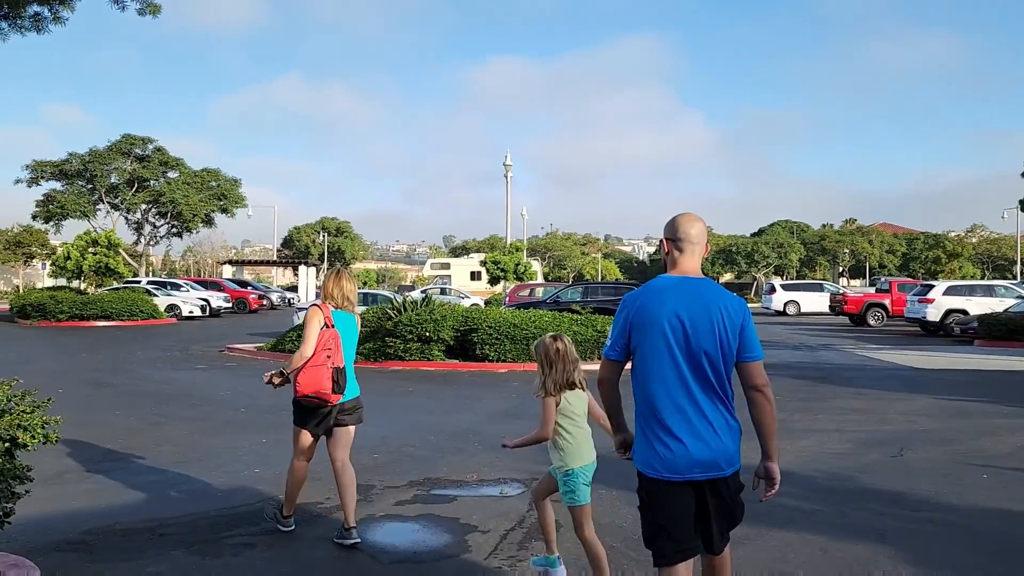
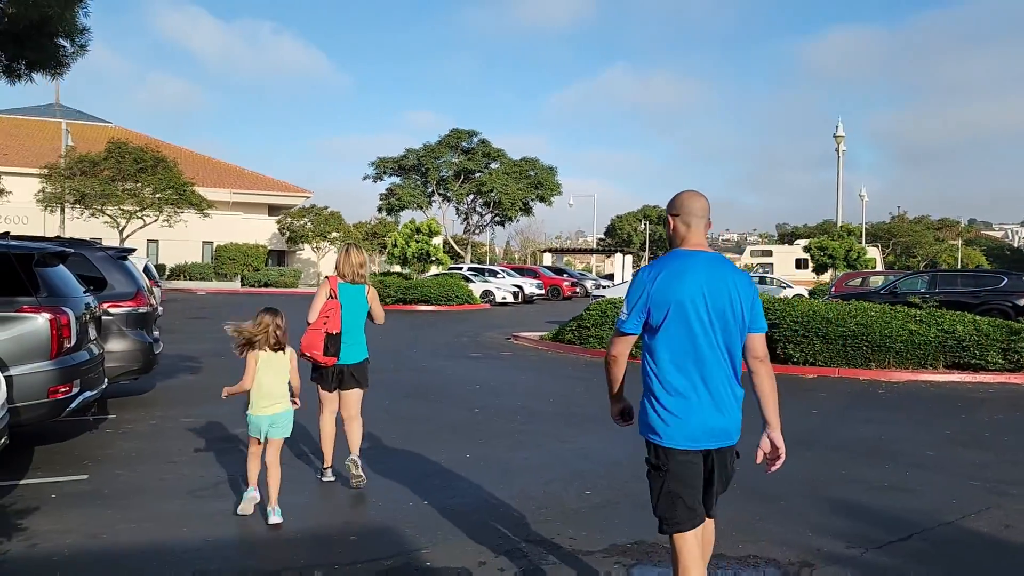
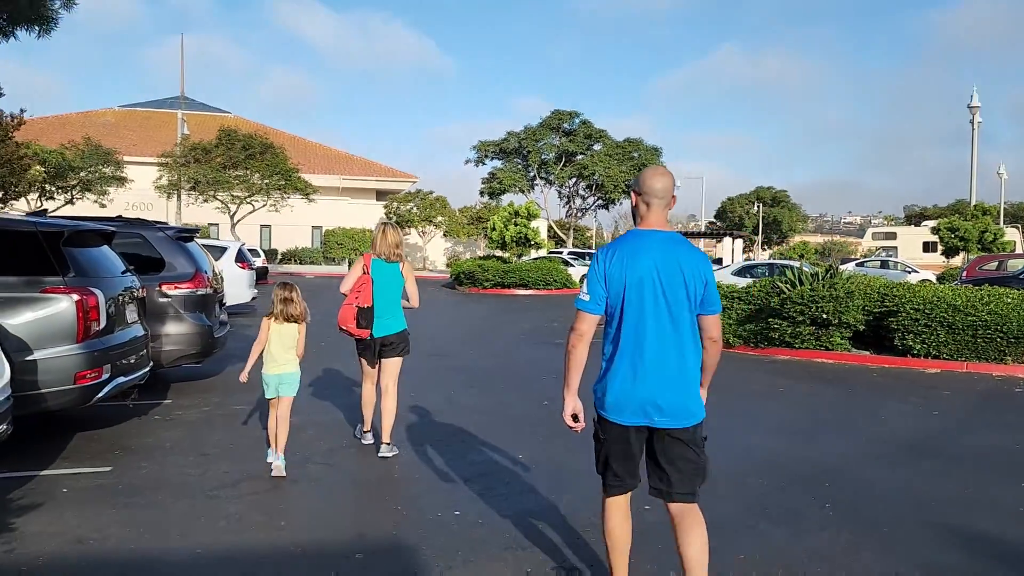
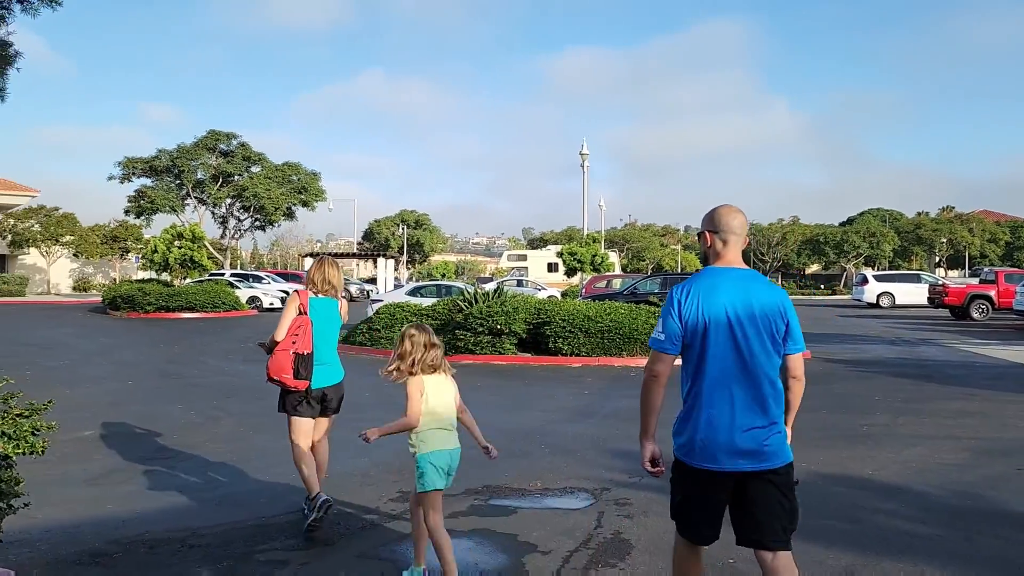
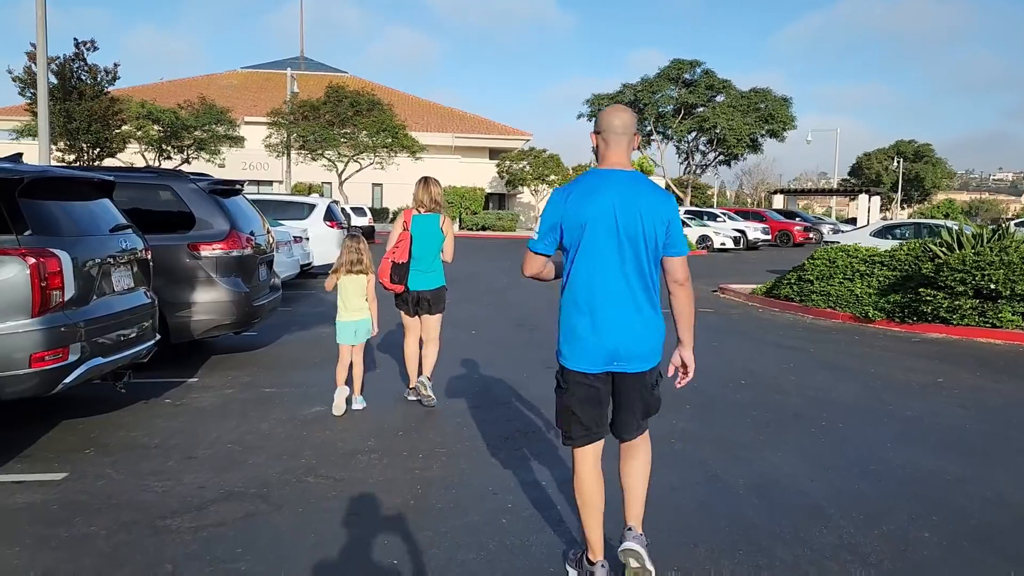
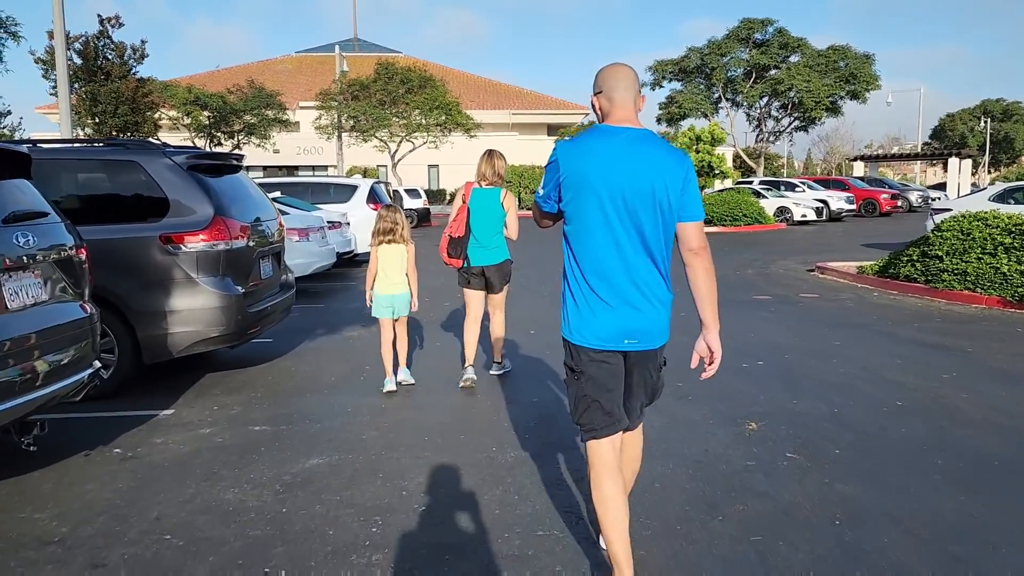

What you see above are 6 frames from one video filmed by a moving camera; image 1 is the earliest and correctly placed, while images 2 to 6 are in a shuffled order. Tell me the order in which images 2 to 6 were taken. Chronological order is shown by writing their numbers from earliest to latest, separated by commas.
4, 2, 3, 5, 6
